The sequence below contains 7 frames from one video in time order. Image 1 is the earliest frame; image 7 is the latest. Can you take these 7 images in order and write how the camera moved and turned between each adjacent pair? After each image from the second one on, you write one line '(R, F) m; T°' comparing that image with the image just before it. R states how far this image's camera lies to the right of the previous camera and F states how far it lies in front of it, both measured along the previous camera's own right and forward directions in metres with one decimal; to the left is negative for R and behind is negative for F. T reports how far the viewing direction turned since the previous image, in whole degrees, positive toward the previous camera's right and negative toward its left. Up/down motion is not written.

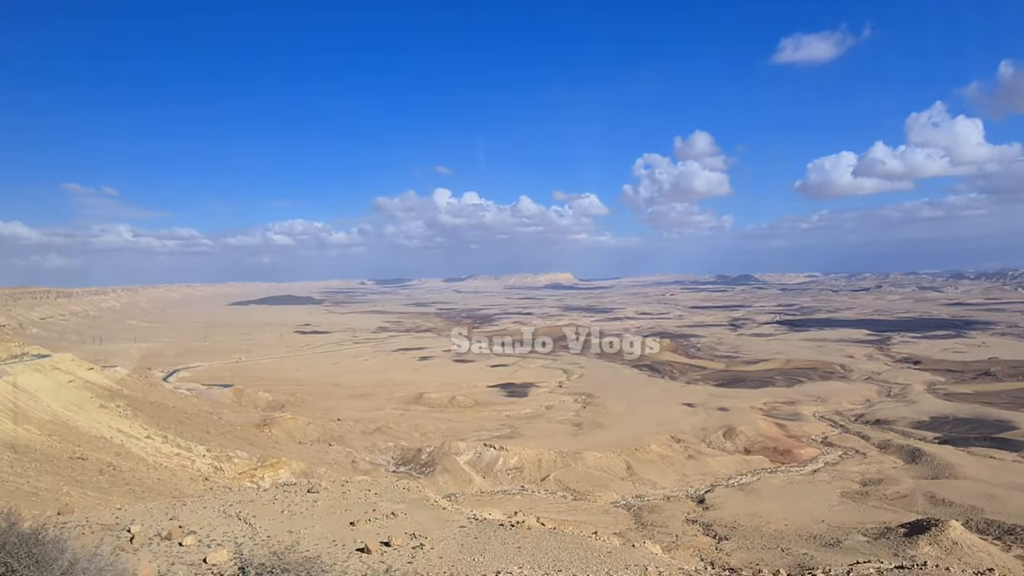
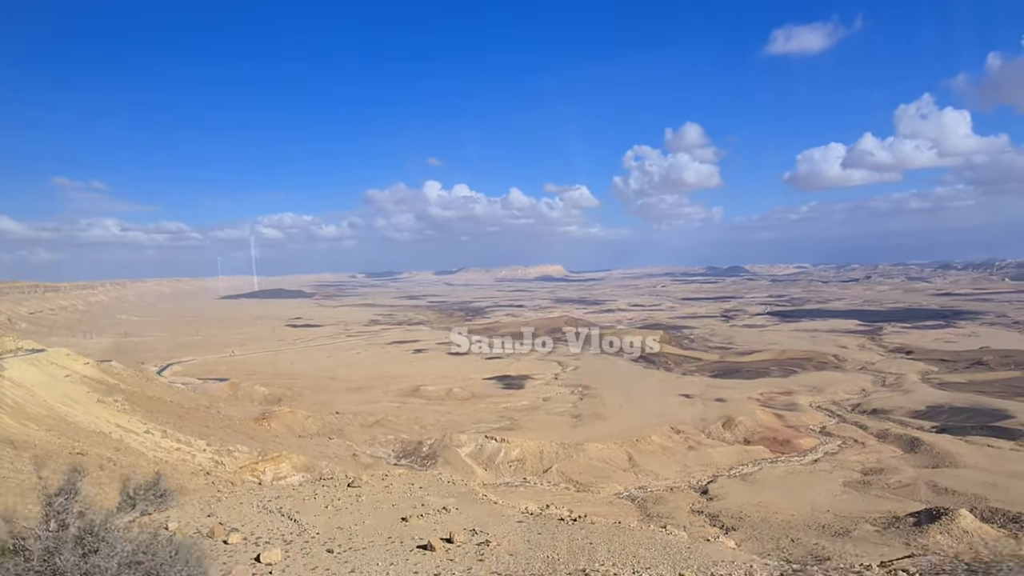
(-0.5, +0.2) m; +1°
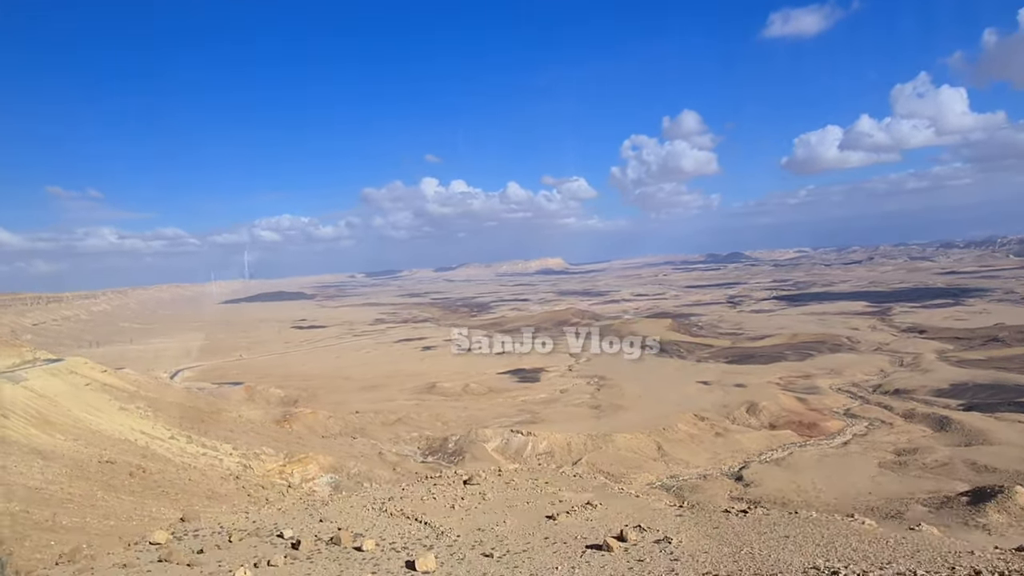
(-1.0, +0.5) m; 0°
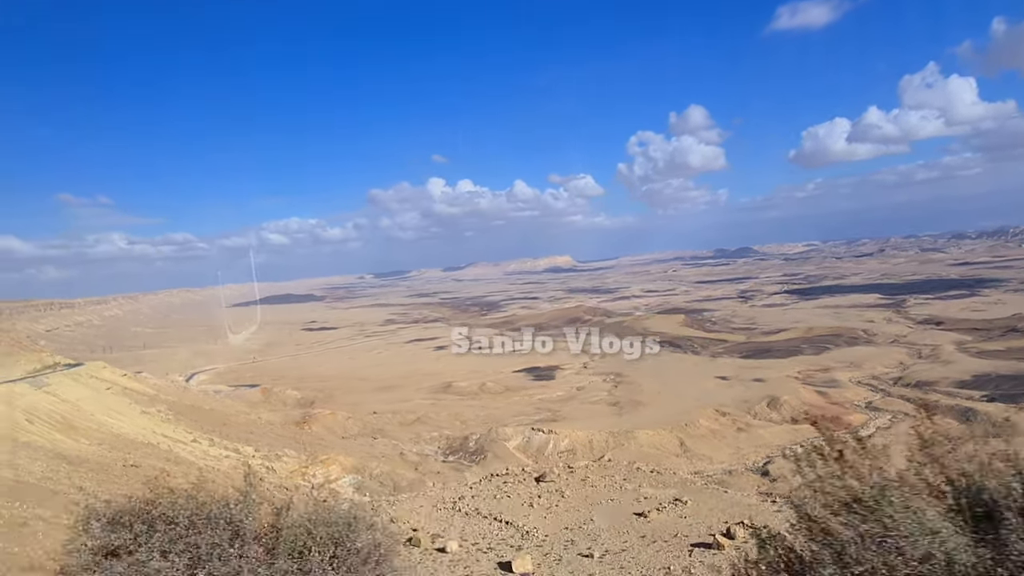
(-0.5, +0.2) m; -1°
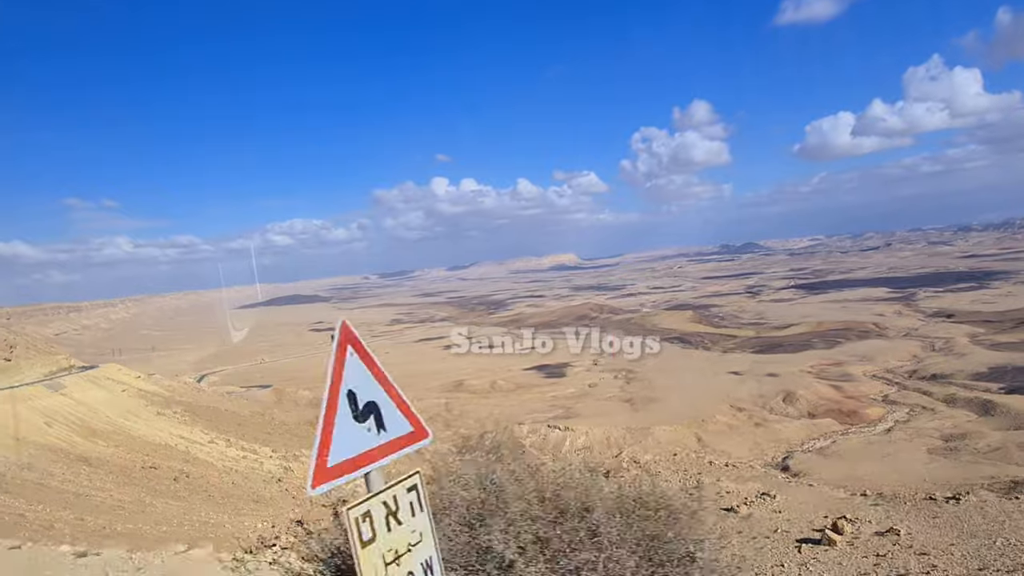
(-0.5, +0.2) m; 0°
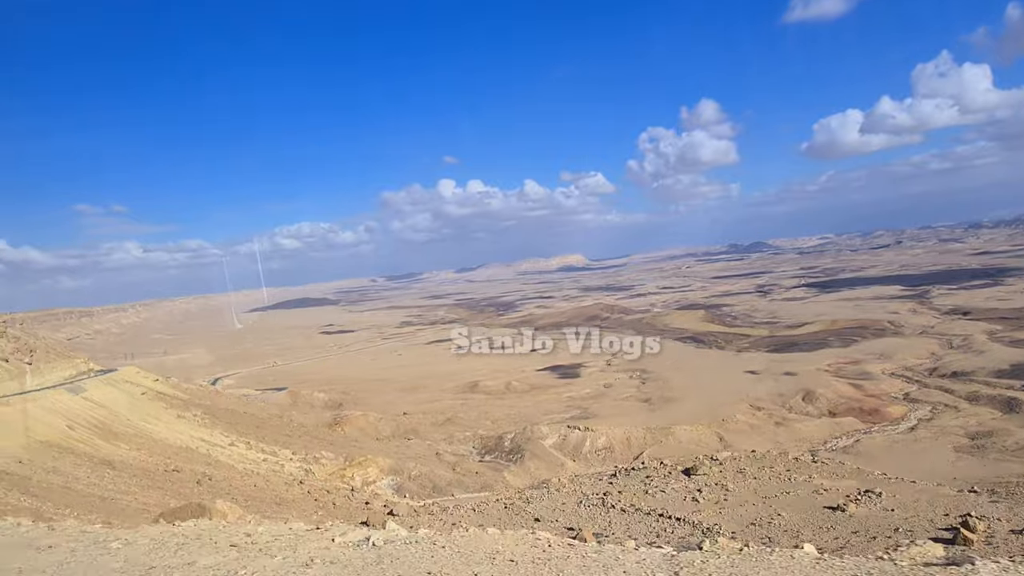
(-0.5, +0.2) m; -1°
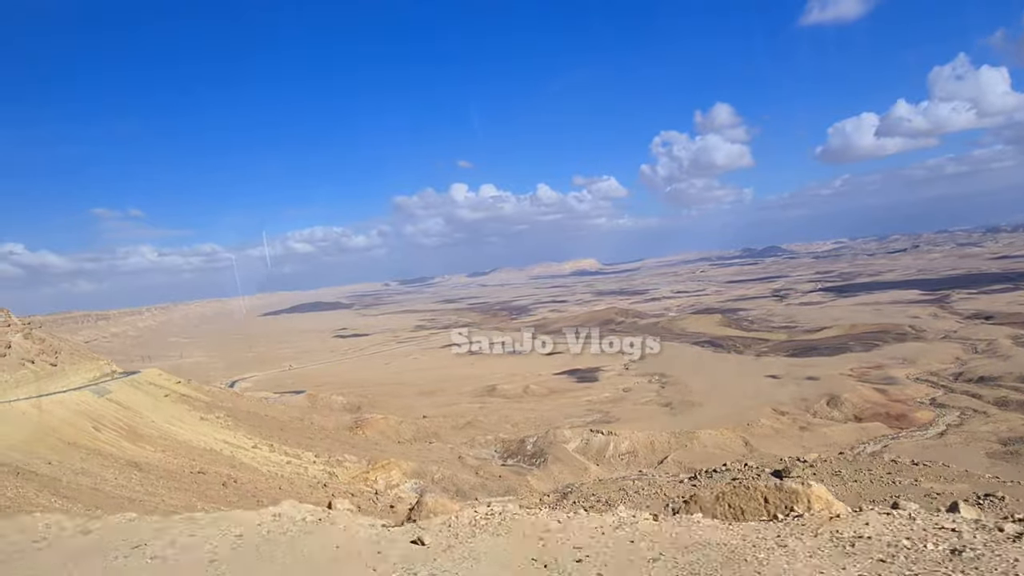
(-0.5, +0.2) m; -1°
